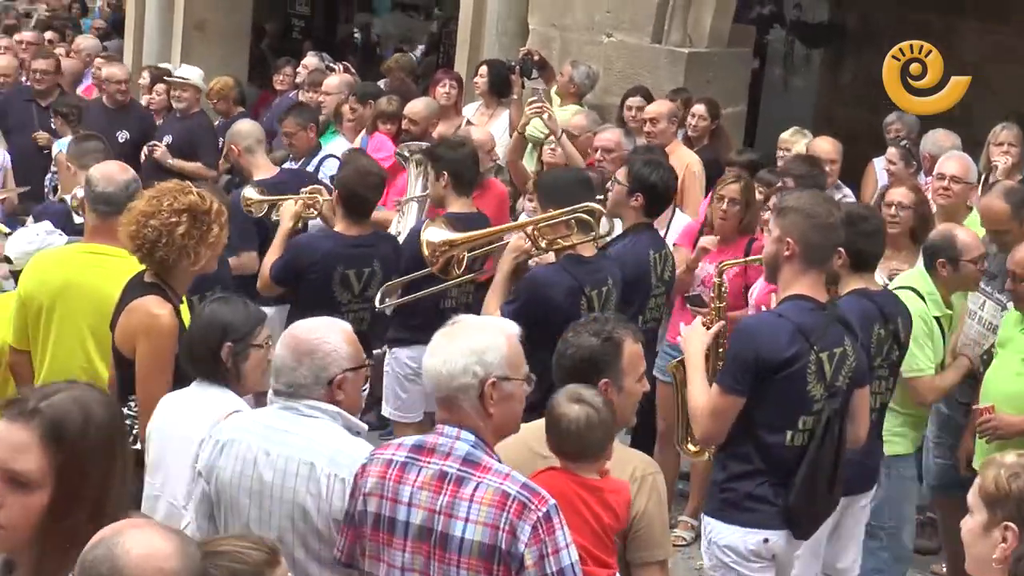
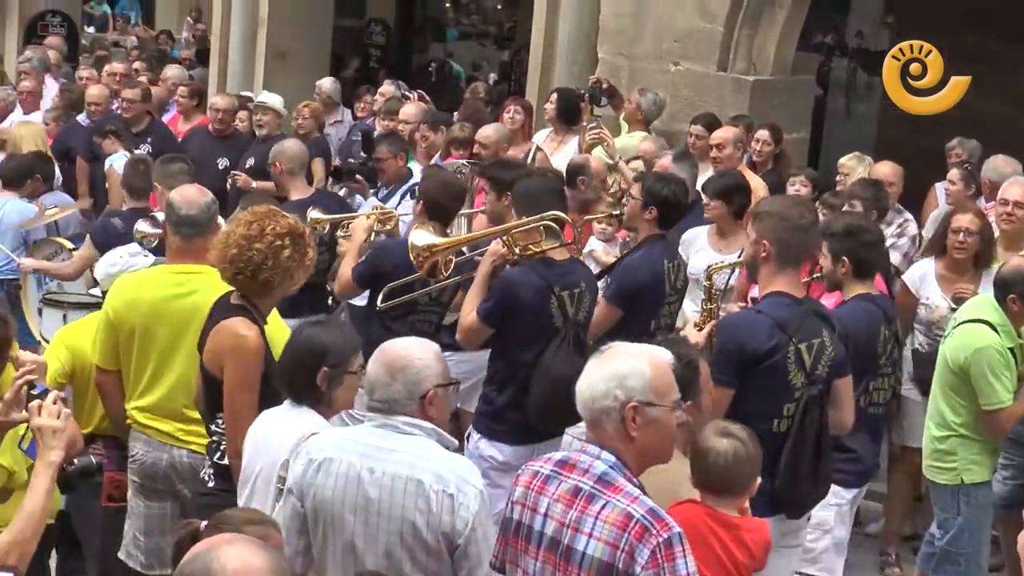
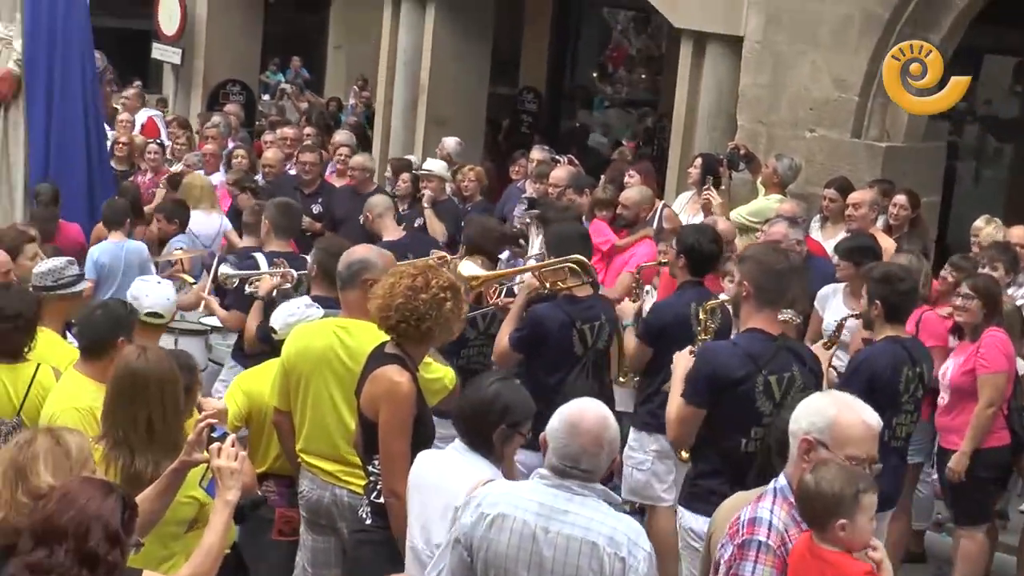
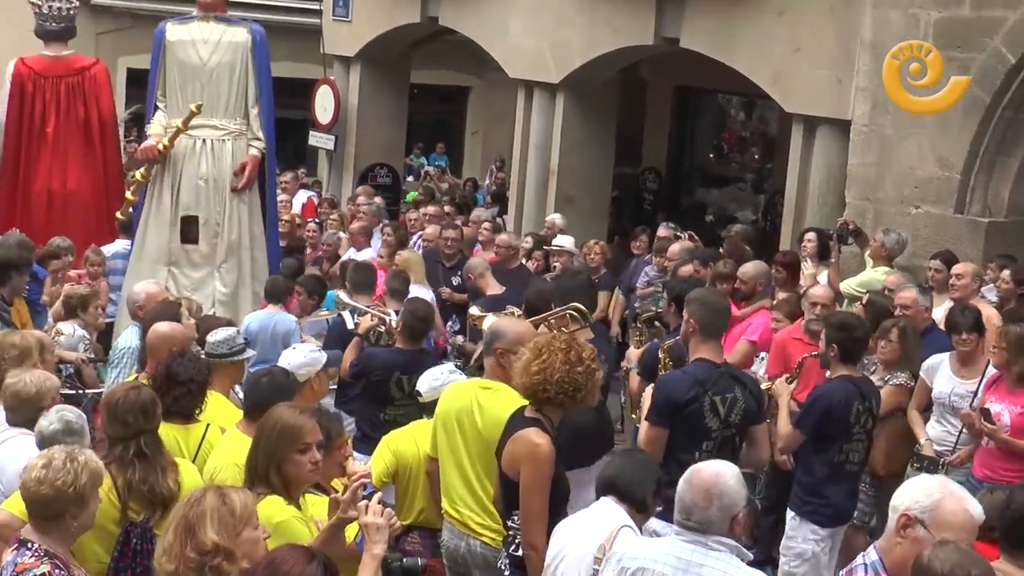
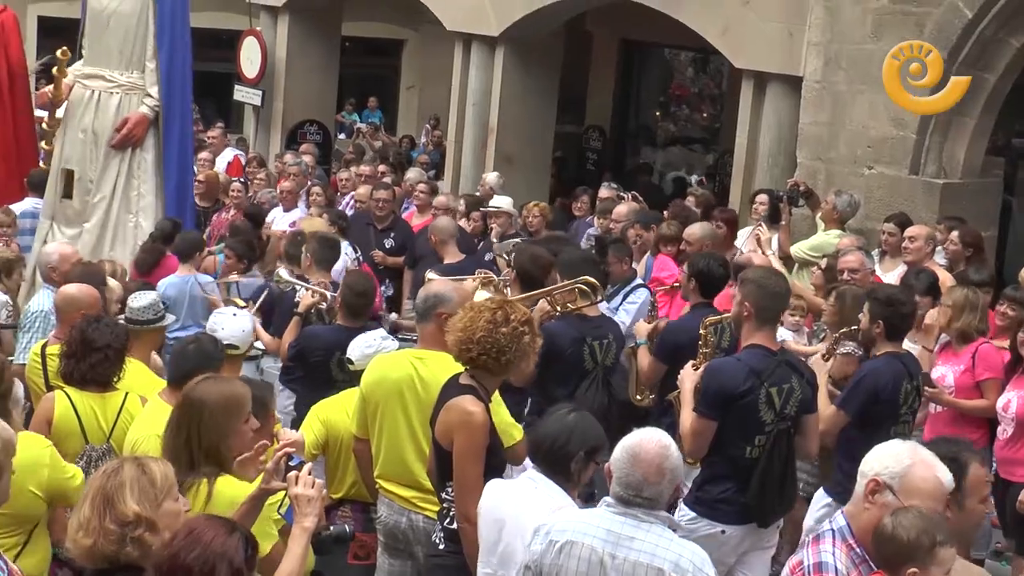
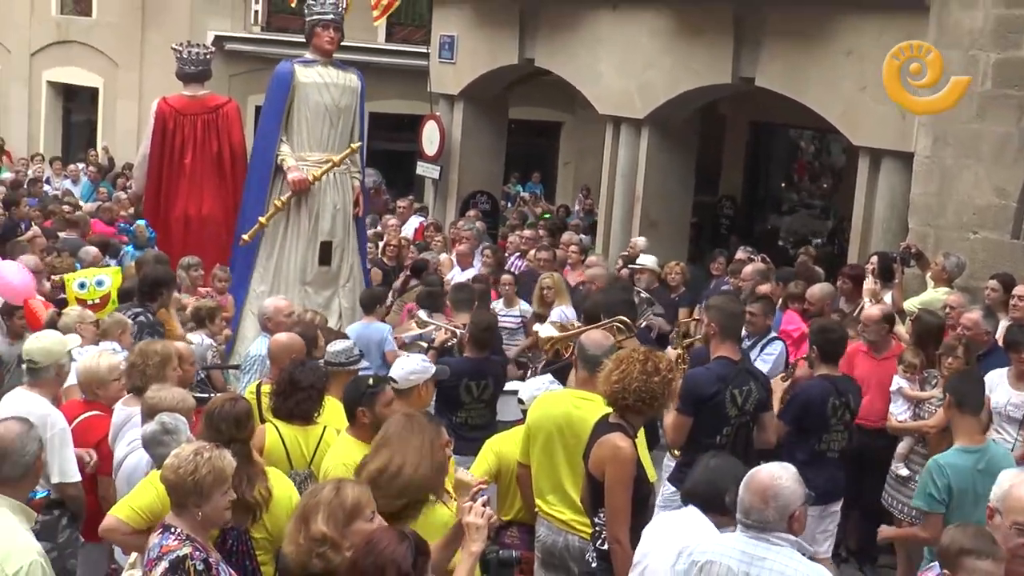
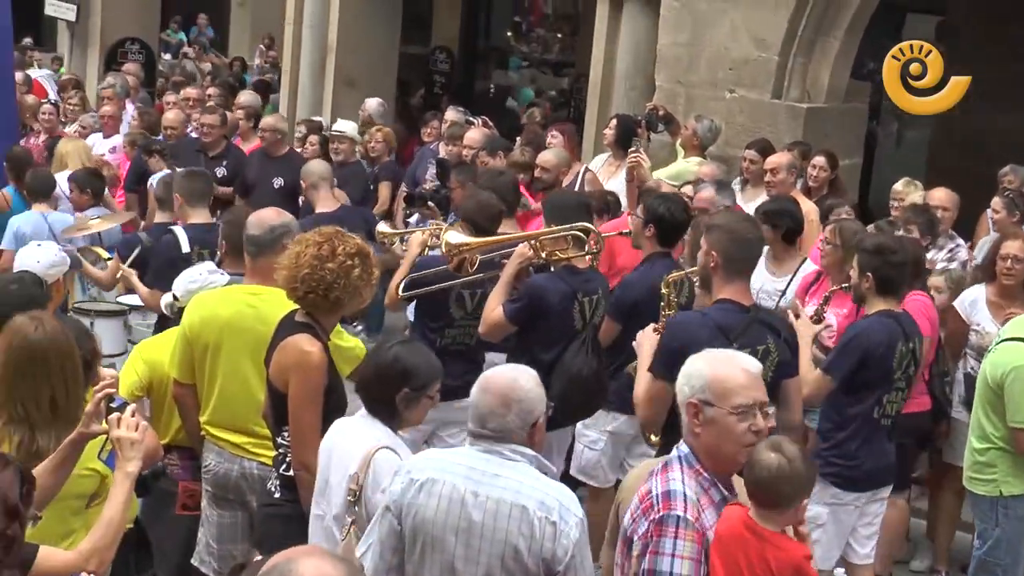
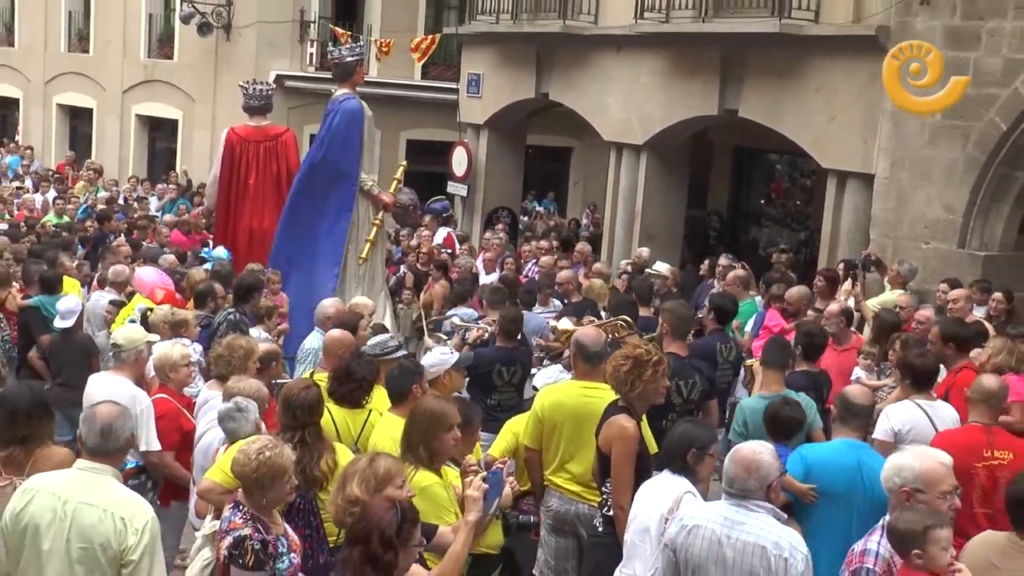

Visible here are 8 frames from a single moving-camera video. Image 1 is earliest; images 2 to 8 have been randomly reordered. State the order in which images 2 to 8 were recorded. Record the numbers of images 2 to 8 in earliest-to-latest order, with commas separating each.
2, 7, 3, 5, 4, 6, 8
